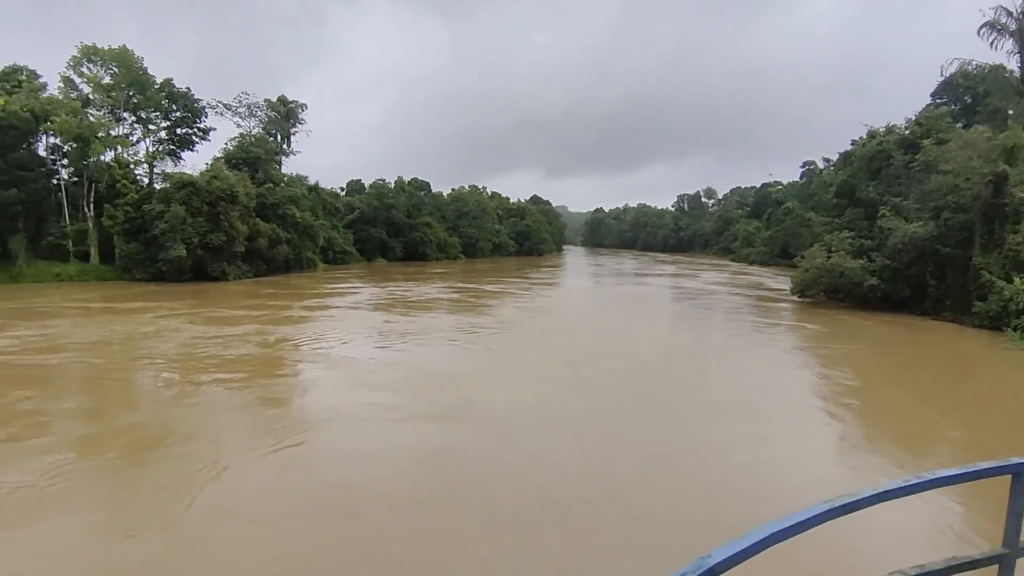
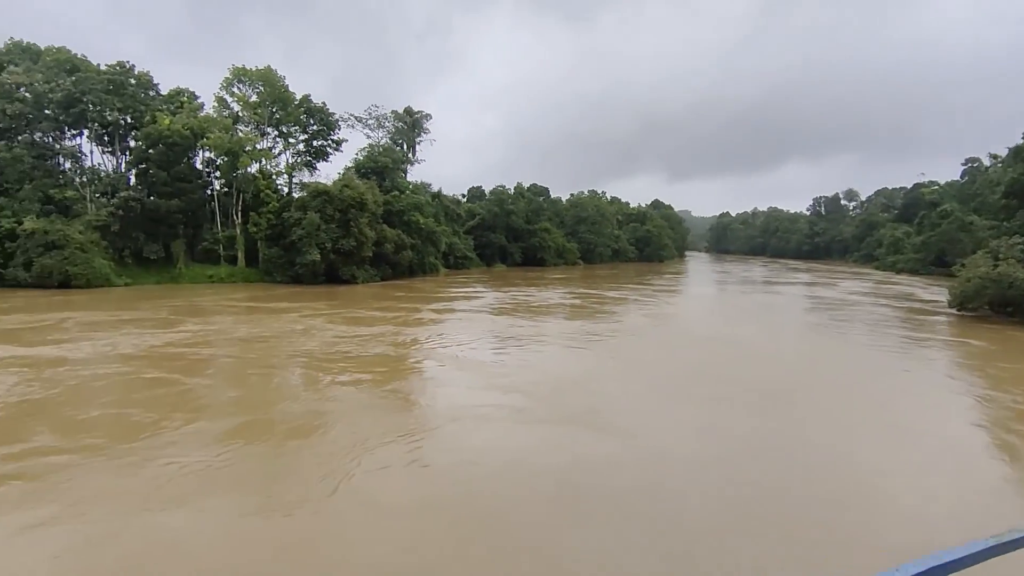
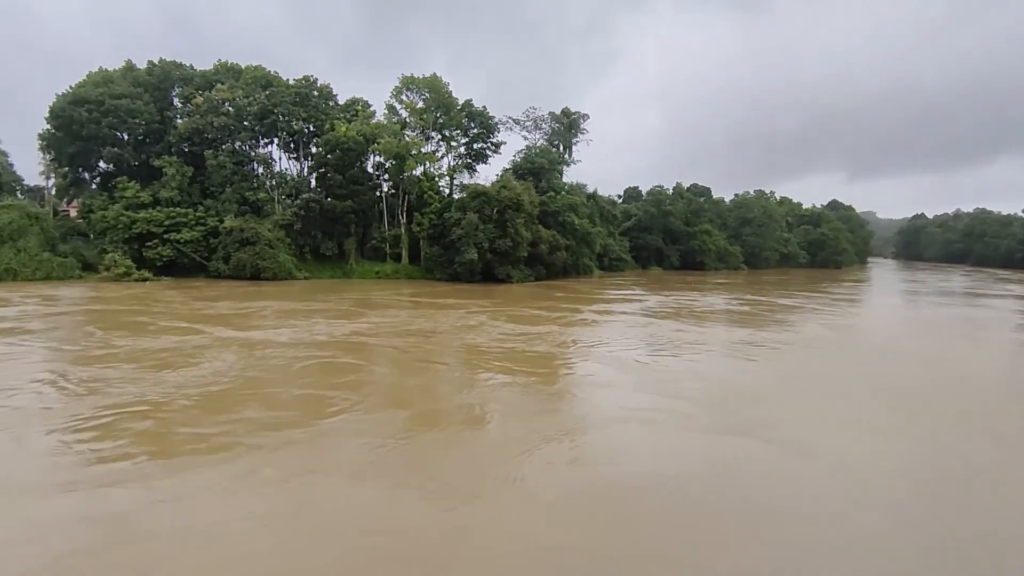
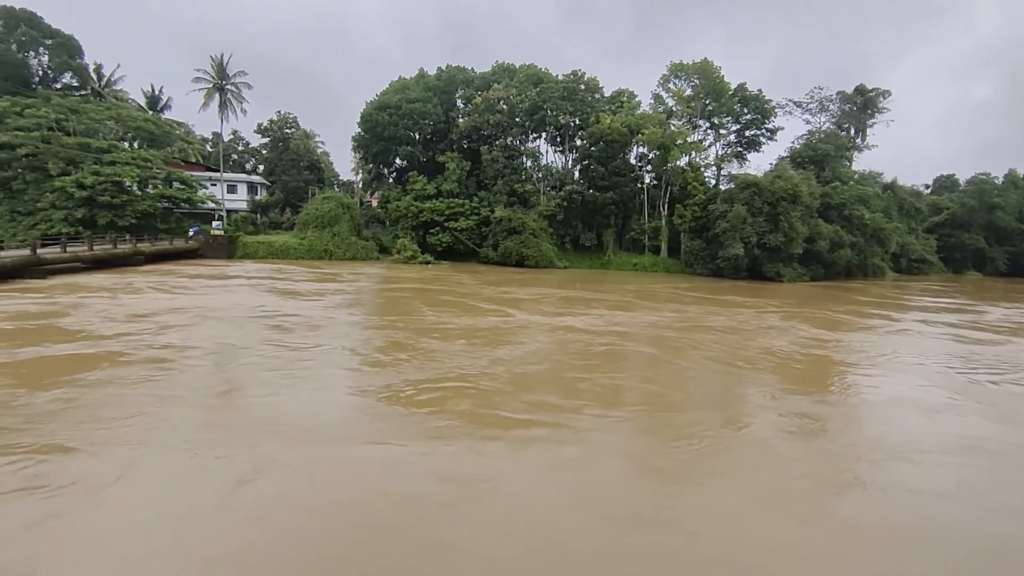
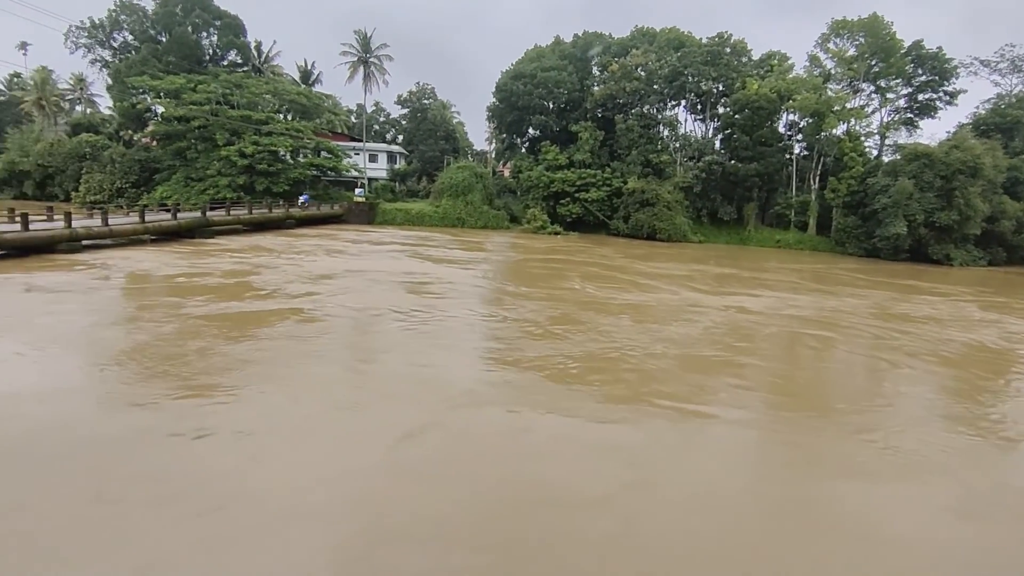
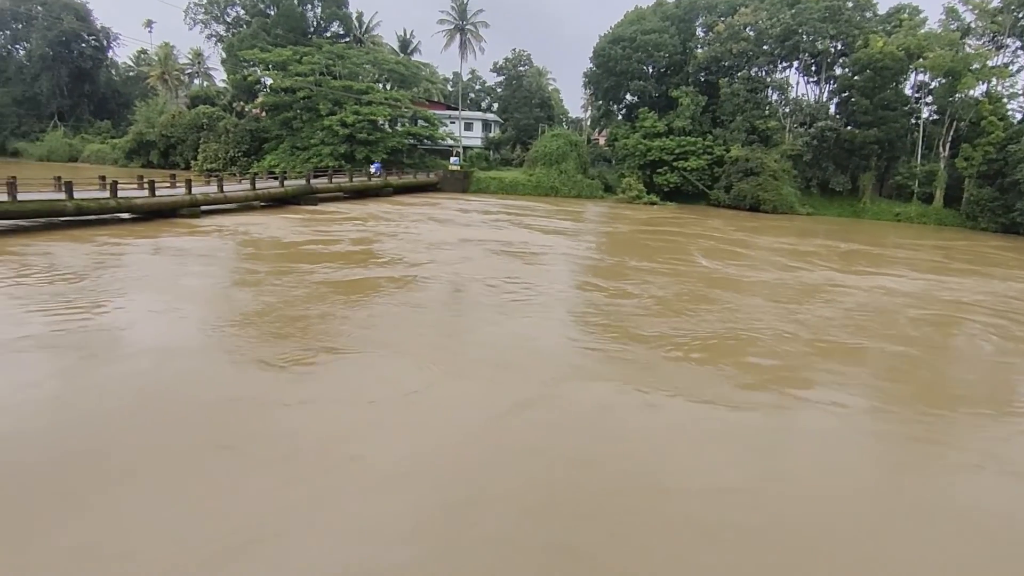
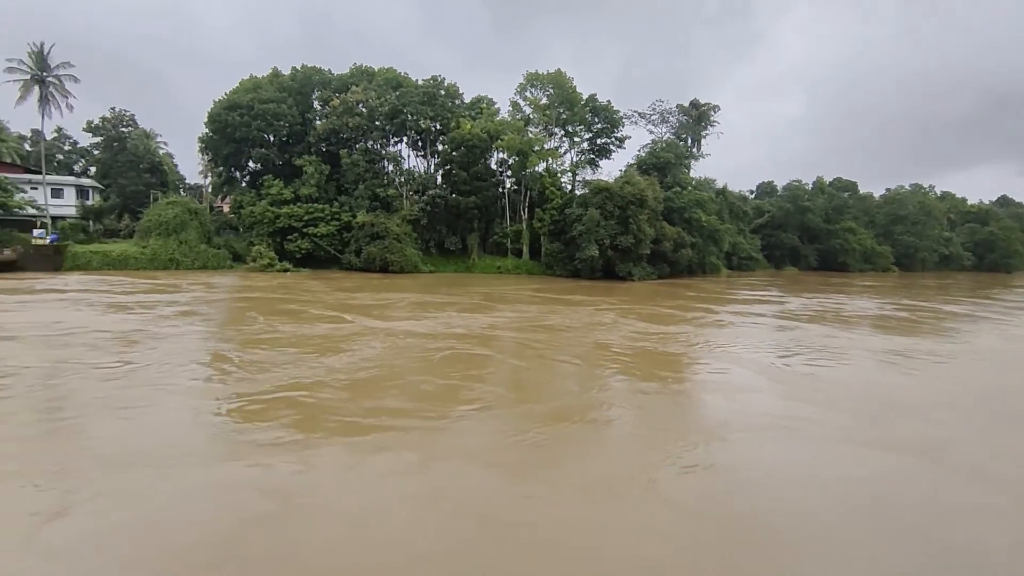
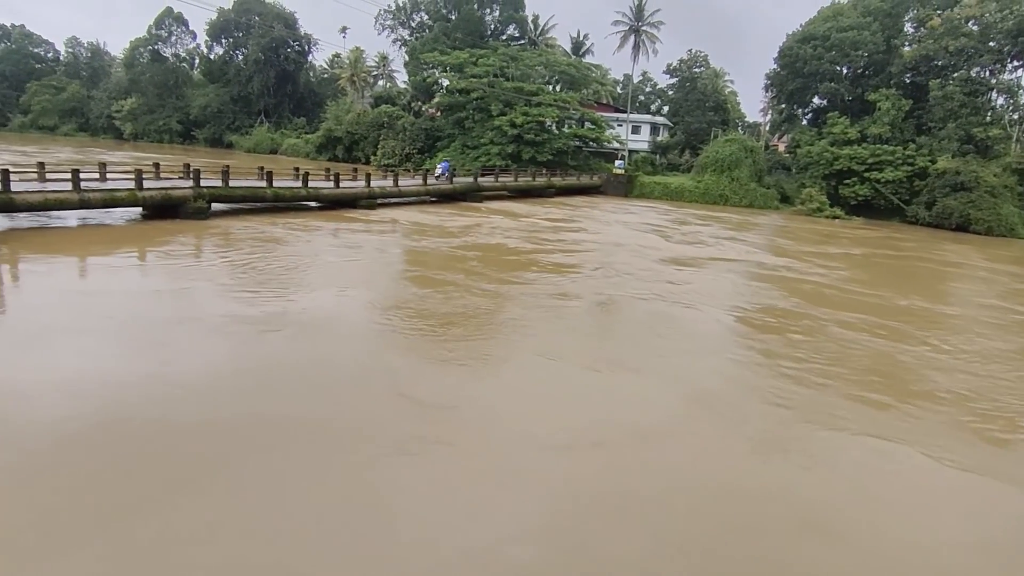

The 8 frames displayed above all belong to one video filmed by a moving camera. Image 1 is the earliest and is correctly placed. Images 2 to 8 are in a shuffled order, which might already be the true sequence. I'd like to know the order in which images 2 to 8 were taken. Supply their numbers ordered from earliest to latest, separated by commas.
2, 3, 7, 4, 5, 6, 8
